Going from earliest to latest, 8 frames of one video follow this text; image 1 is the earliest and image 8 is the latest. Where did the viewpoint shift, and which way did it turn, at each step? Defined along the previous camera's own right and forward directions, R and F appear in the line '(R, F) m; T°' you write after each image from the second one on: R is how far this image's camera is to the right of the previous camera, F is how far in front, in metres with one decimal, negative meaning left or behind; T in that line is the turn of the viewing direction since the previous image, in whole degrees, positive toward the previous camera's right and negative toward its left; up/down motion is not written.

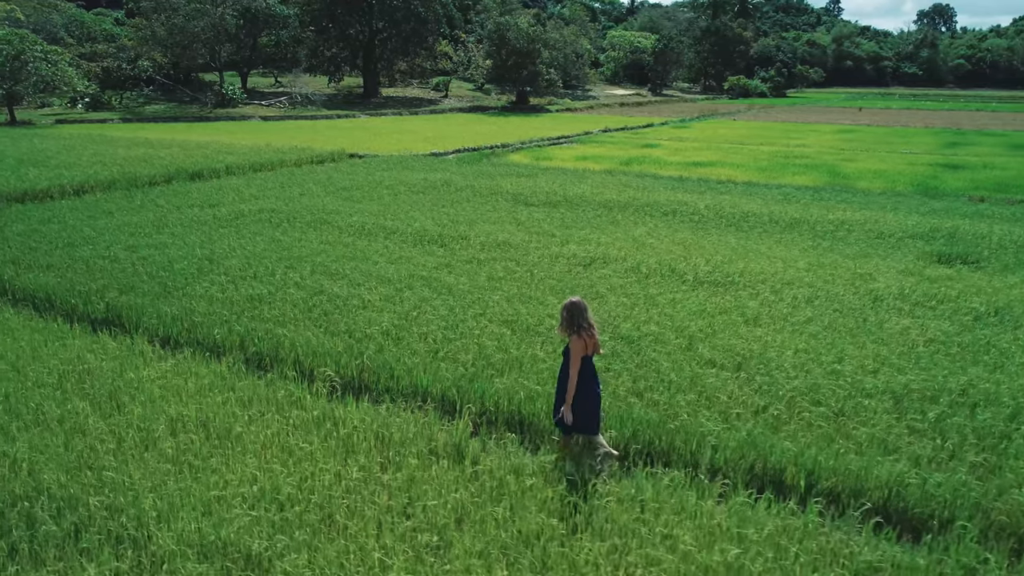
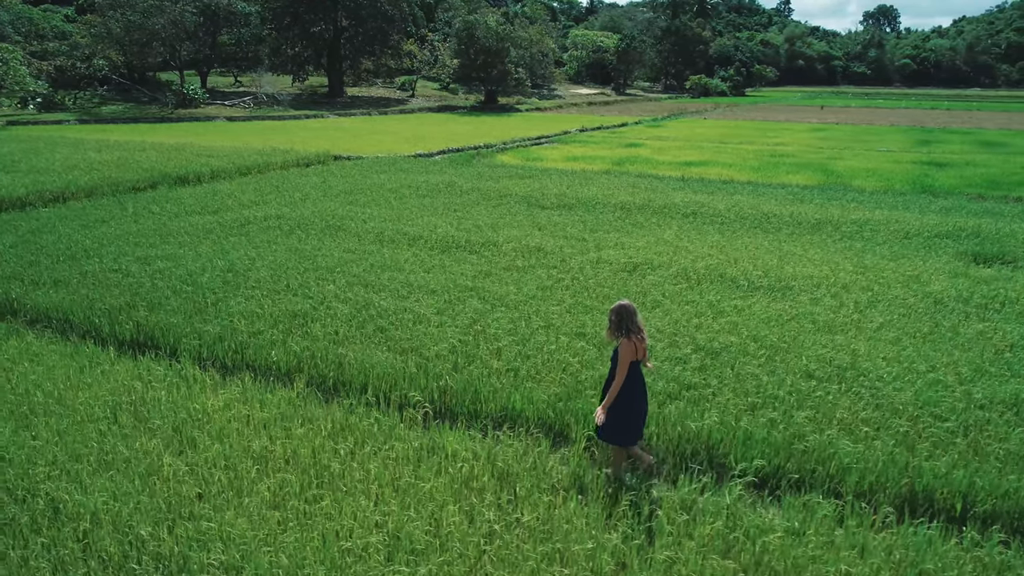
(-1.0, +0.4) m; +3°
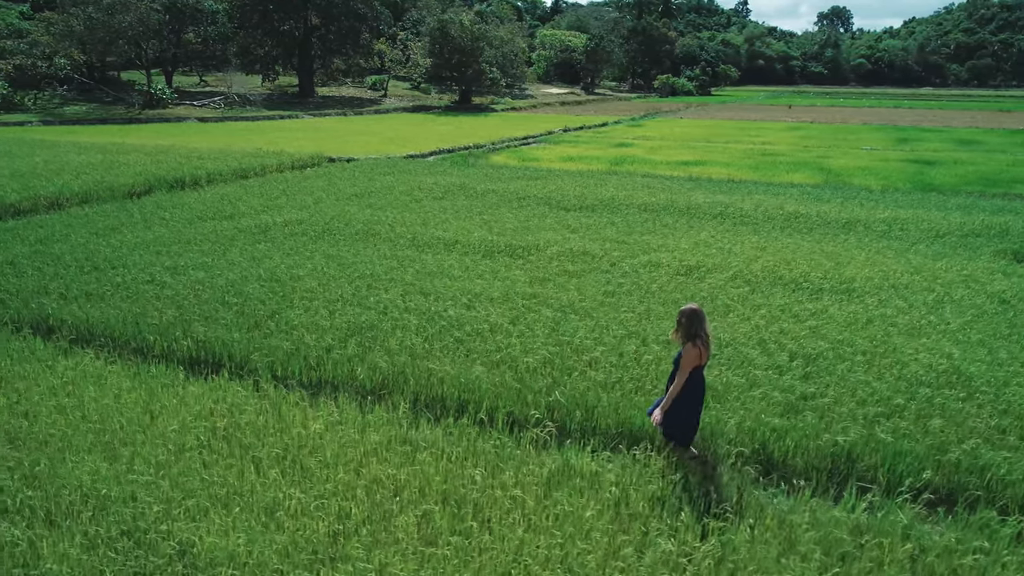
(-1.1, +0.3) m; +3°
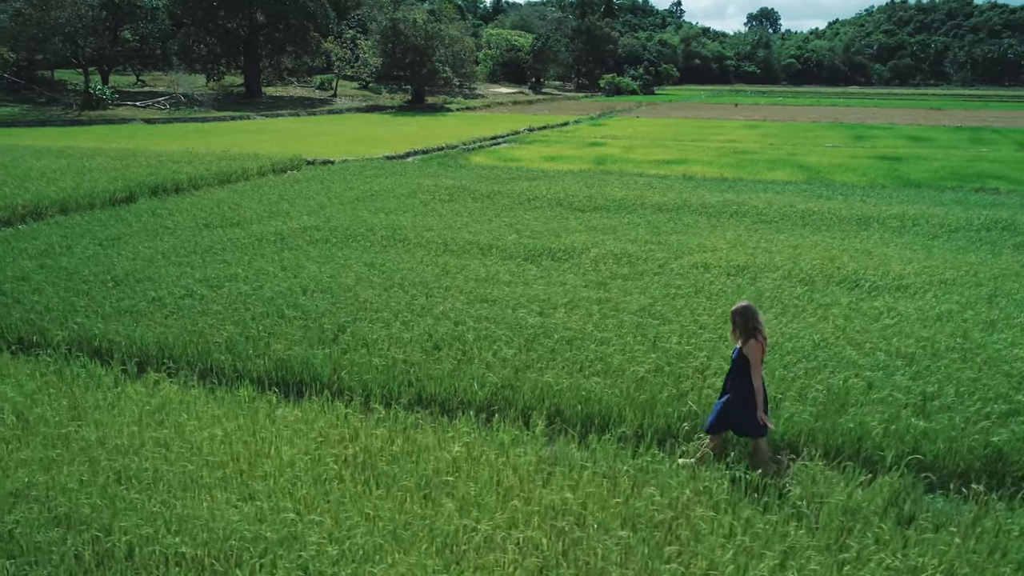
(-1.3, +0.3) m; +5°
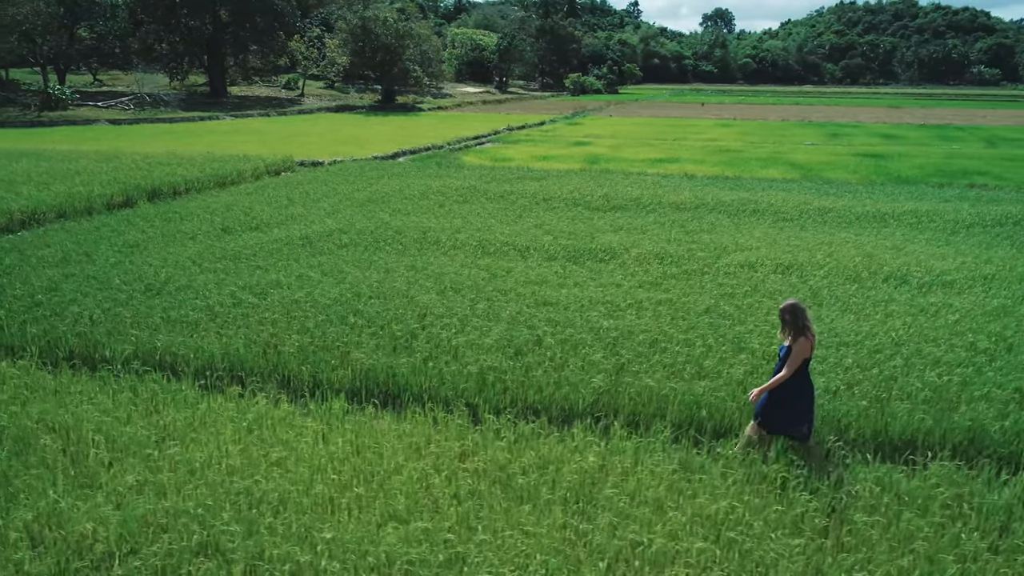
(-1.0, +0.2) m; +3°
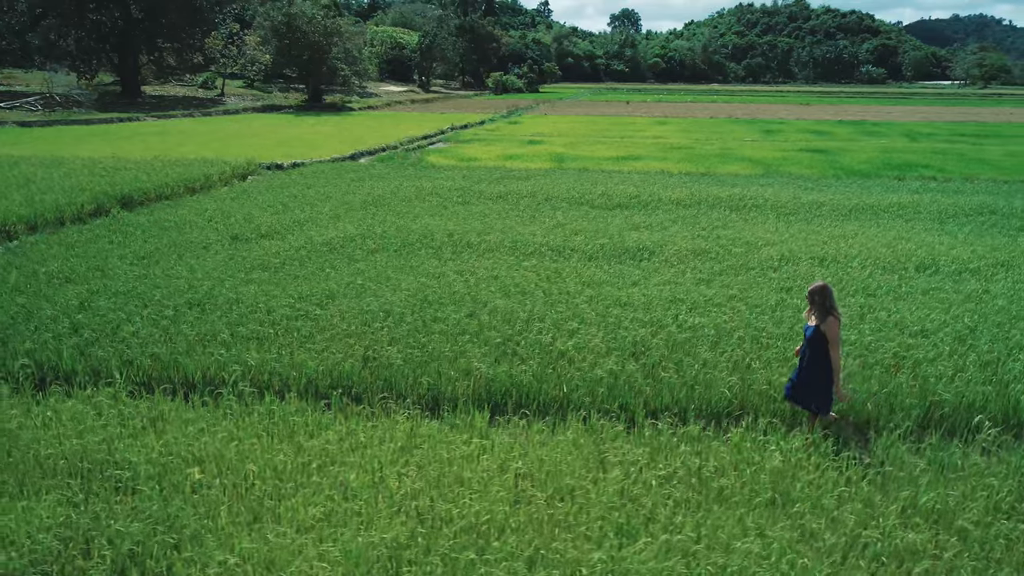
(-1.6, +0.2) m; +7°
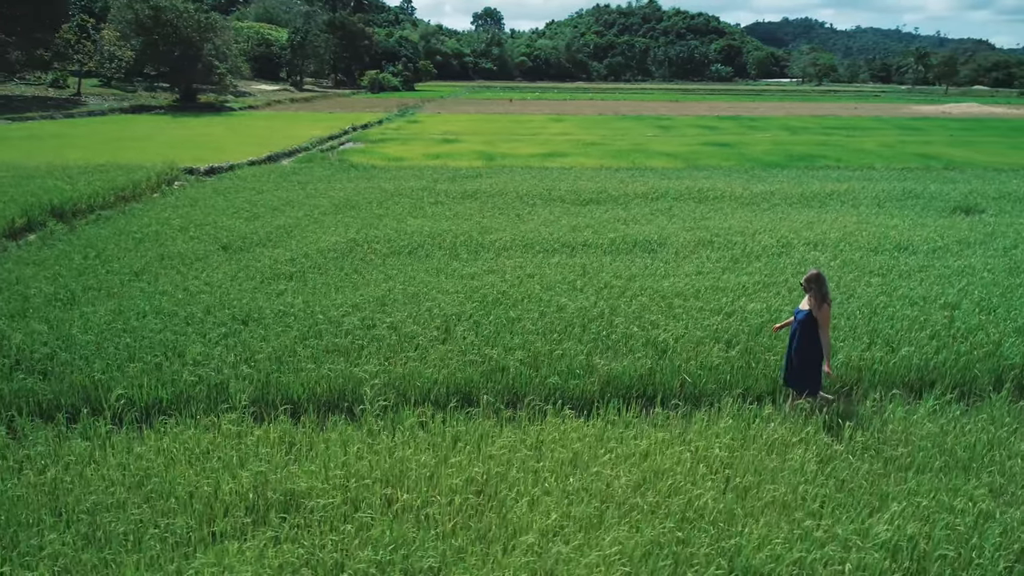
(-1.9, +0.2) m; +10°
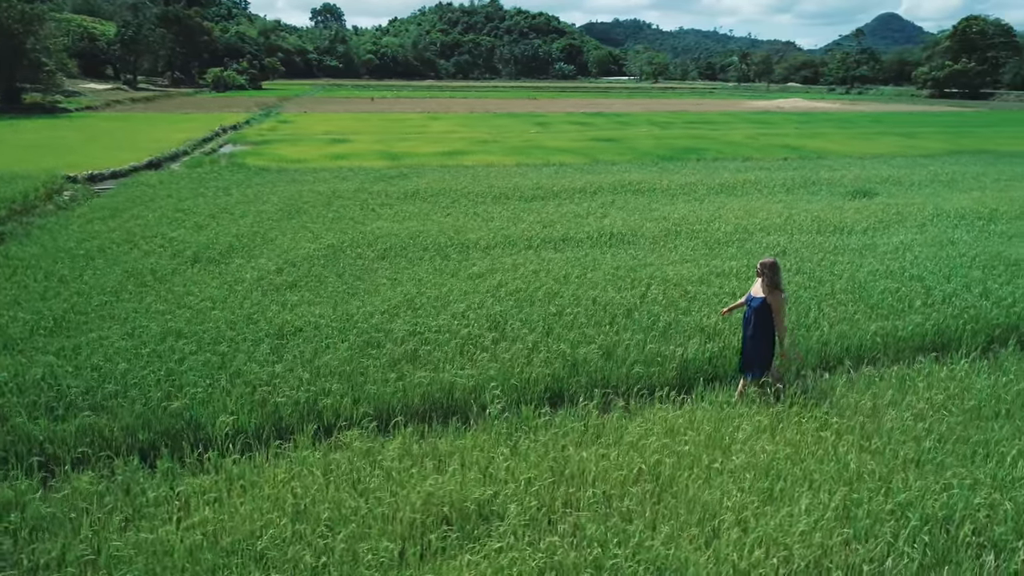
(-1.8, +0.1) m; +12°
